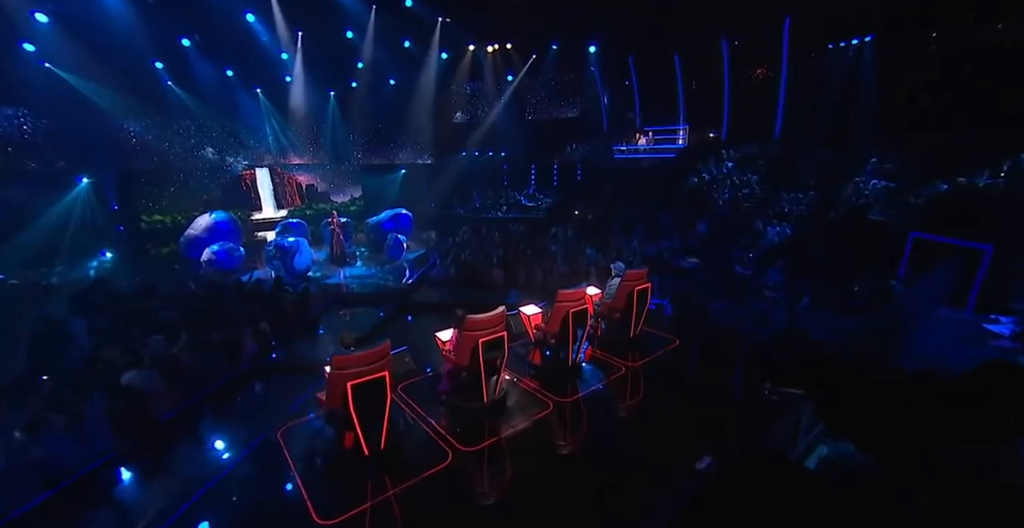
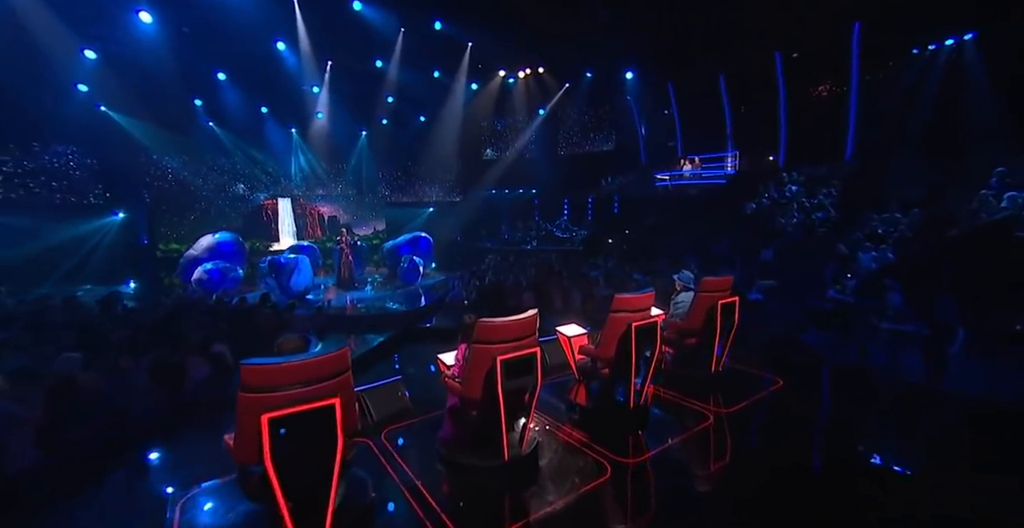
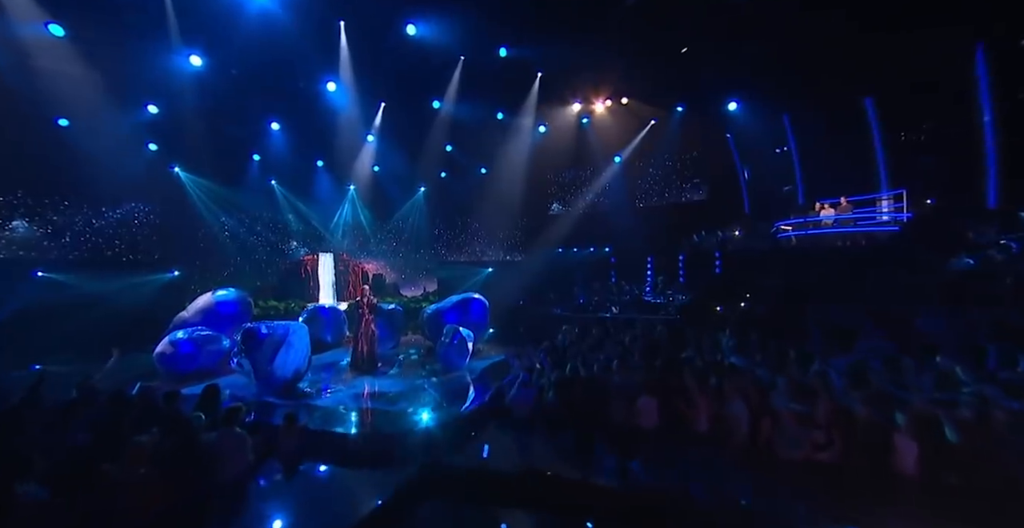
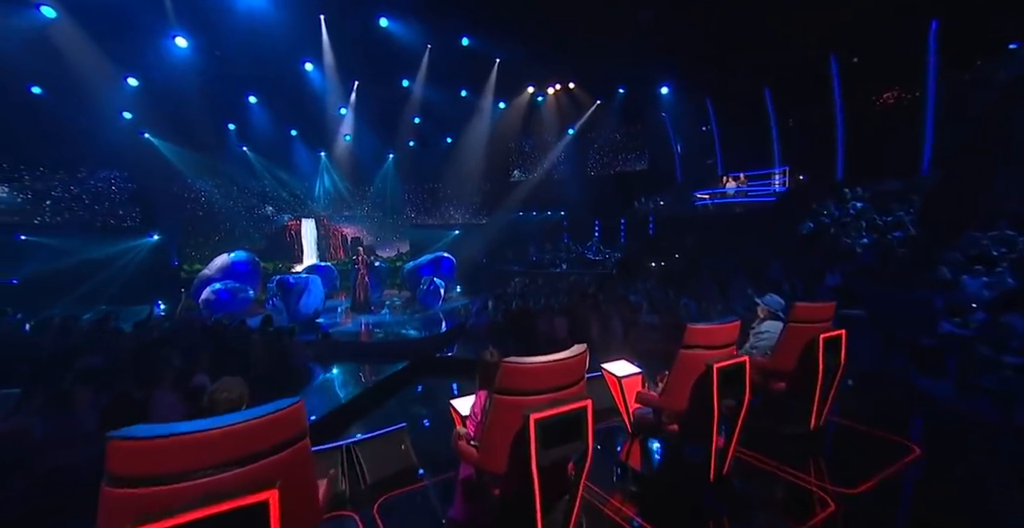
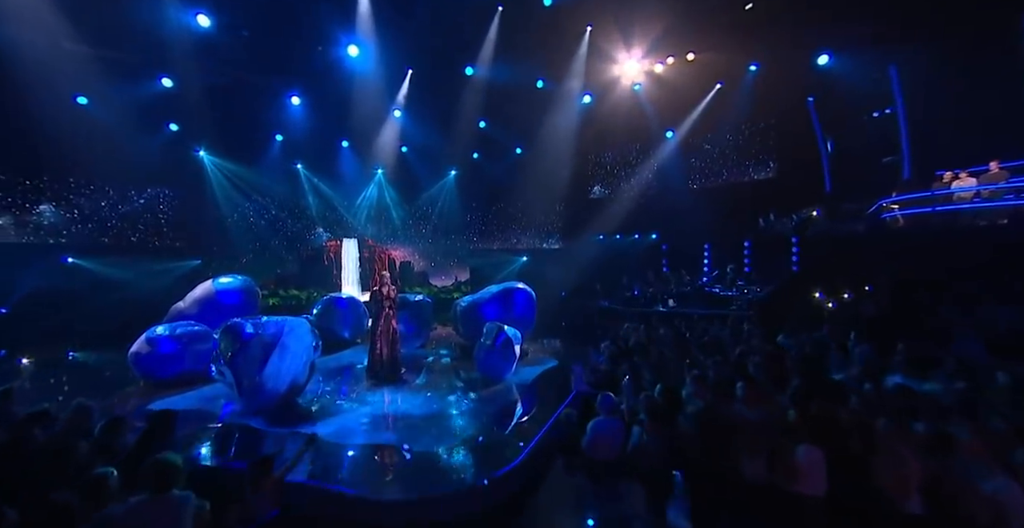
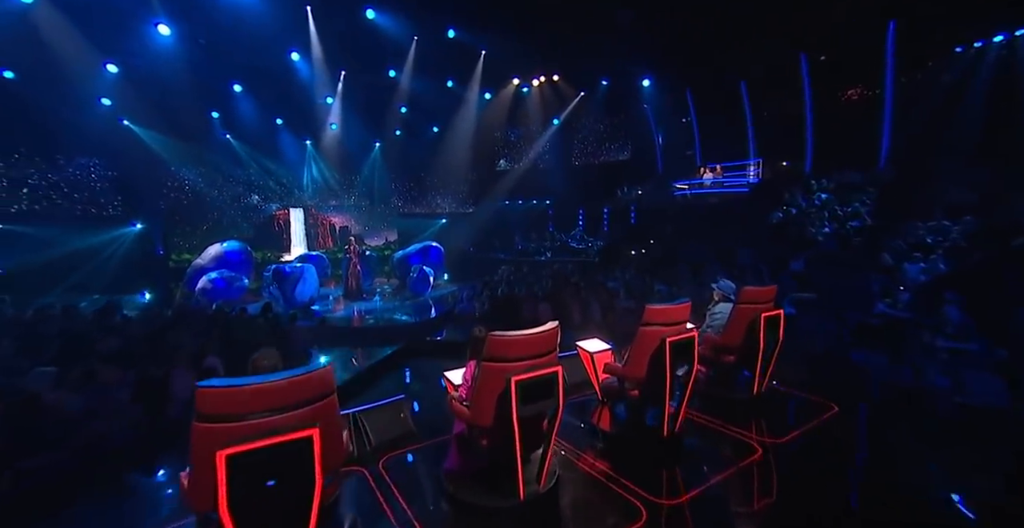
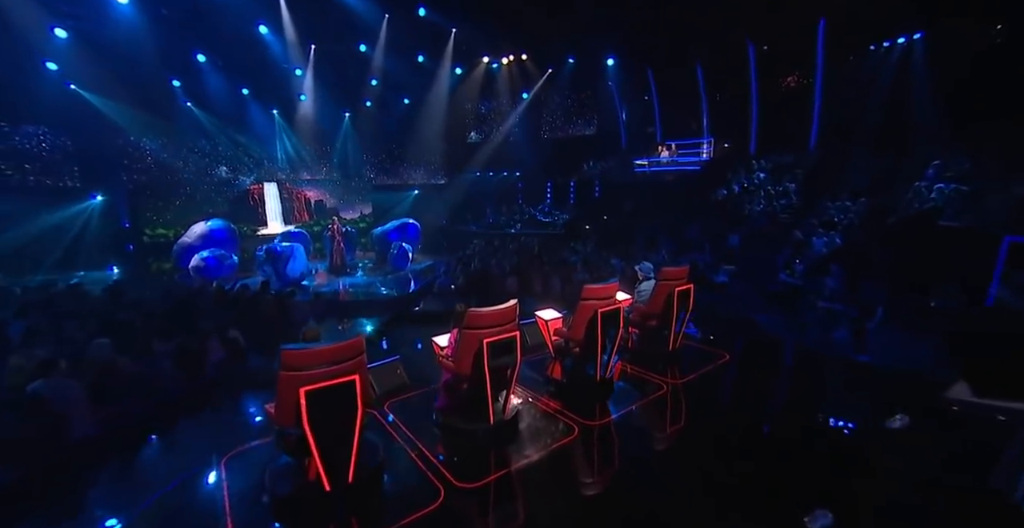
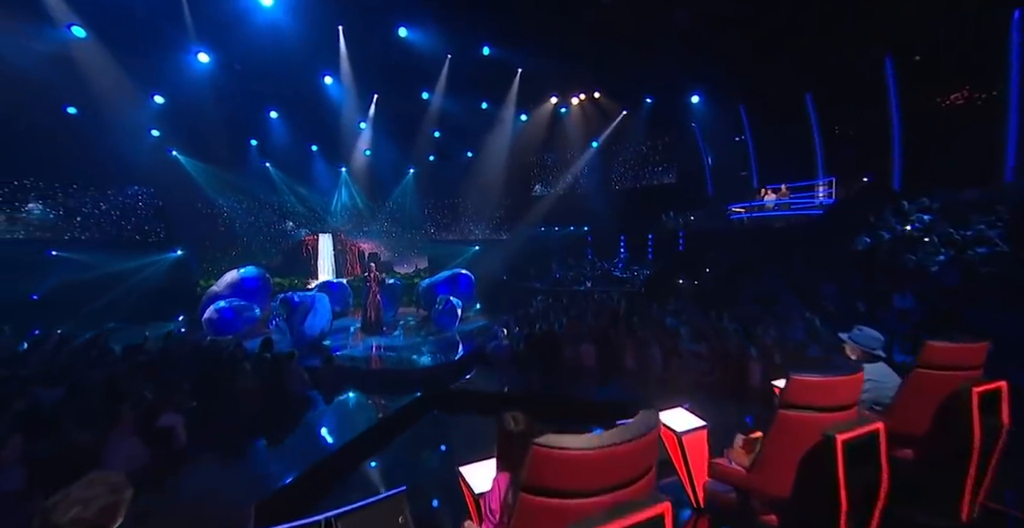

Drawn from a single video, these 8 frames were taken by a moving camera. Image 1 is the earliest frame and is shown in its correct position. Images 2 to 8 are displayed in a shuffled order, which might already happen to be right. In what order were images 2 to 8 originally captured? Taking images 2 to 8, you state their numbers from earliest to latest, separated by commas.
7, 2, 6, 4, 8, 3, 5
